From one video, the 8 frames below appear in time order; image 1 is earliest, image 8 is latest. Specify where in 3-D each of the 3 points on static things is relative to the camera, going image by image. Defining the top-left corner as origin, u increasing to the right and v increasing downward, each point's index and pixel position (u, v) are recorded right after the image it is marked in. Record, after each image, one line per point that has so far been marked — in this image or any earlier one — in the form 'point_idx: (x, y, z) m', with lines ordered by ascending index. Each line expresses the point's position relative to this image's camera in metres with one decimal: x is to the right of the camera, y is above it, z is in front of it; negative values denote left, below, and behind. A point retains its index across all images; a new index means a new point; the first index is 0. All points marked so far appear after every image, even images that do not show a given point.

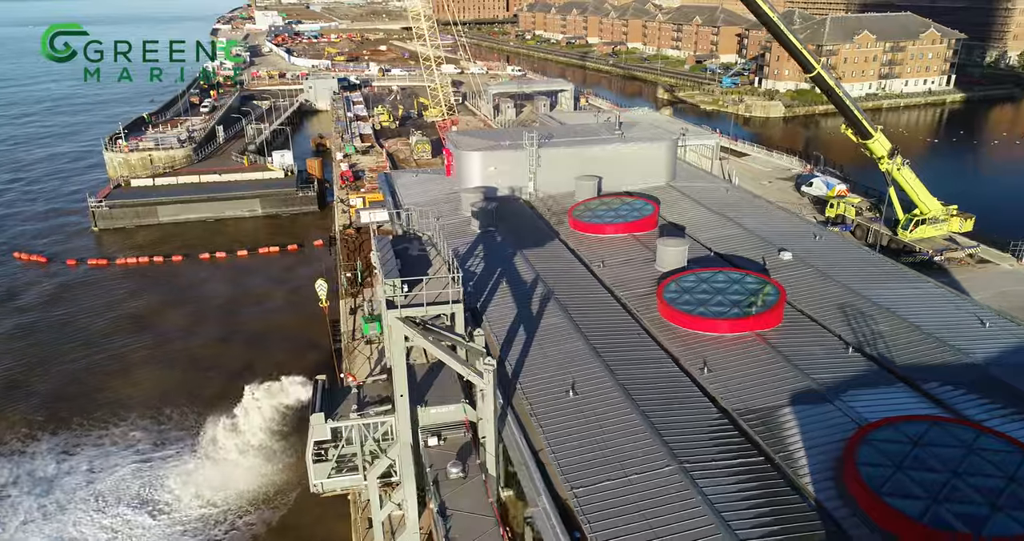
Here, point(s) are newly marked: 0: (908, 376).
0: (+9.0, -2.4, +16.3) m
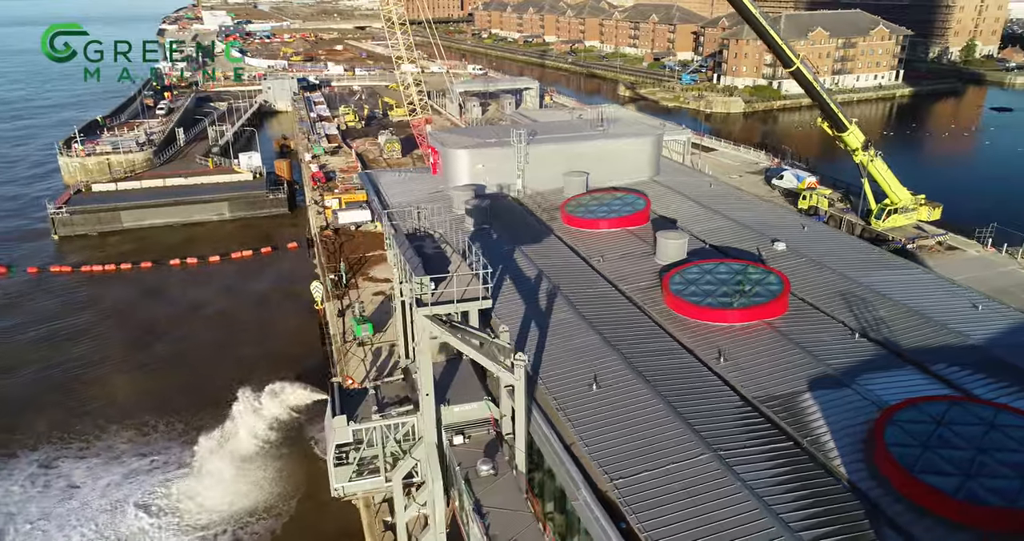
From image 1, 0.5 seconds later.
0: (+9.5, -2.1, +16.8) m
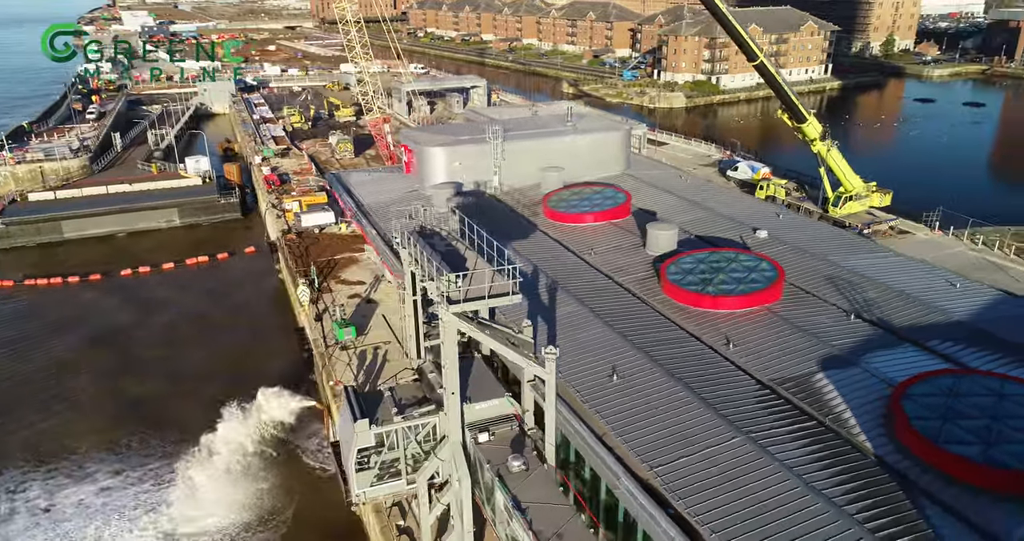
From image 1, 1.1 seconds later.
0: (+9.8, -1.6, +17.6) m
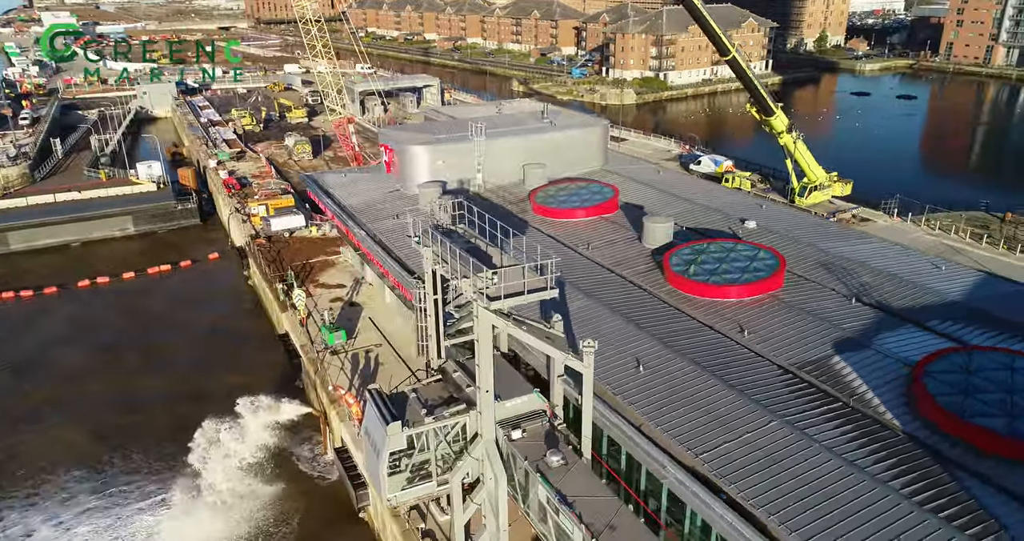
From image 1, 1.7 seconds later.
0: (+10.2, -1.2, +18.3) m
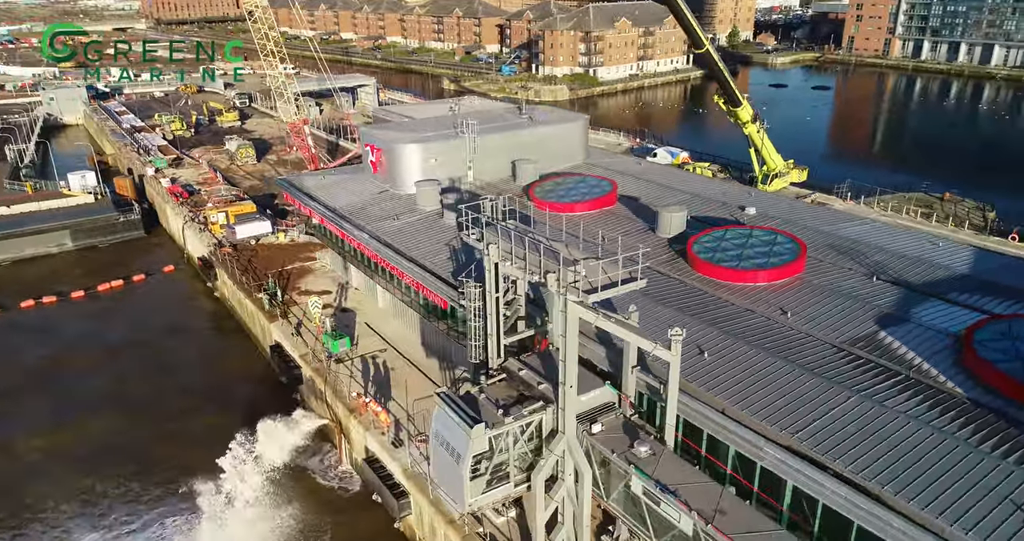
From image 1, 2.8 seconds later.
0: (+11.4, -0.6, +19.4) m
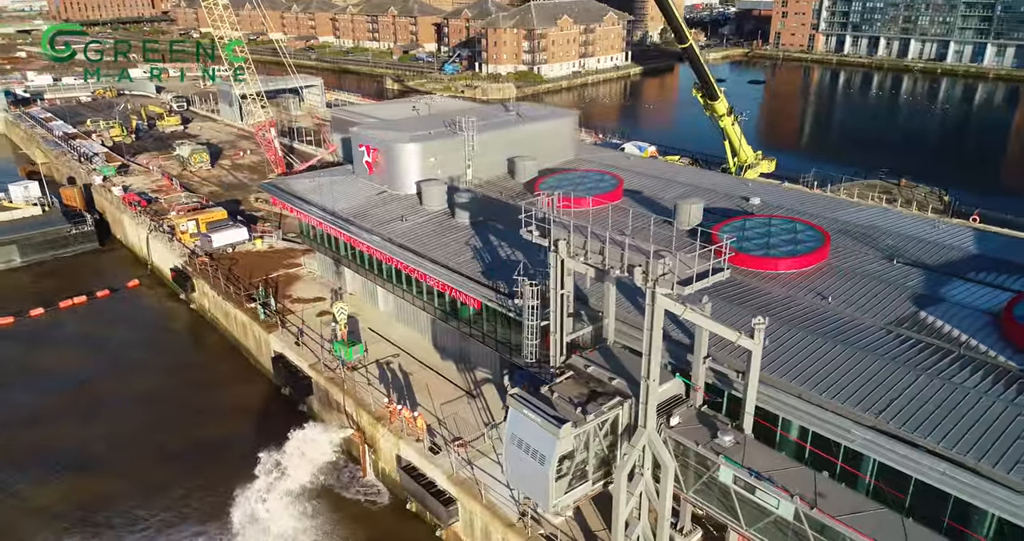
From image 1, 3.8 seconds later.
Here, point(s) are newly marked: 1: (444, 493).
0: (+12.4, 0.0, +20.2) m
1: (-1.9, -6.1, +19.7) m
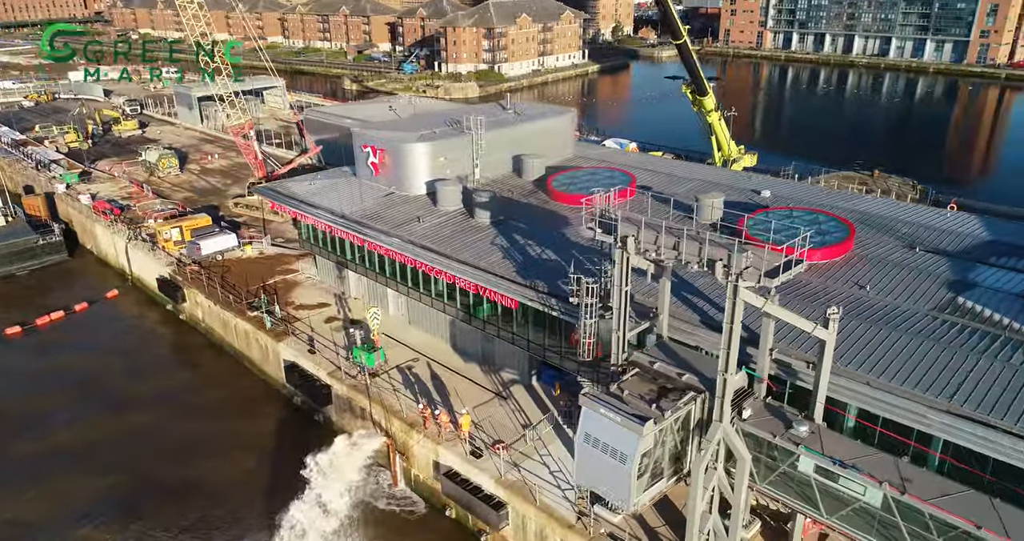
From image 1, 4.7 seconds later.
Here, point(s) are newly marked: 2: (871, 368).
0: (+13.5, +0.4, +20.9) m
1: (-0.6, -6.1, +19.4) m
2: (+7.6, -2.1, +15.3) m
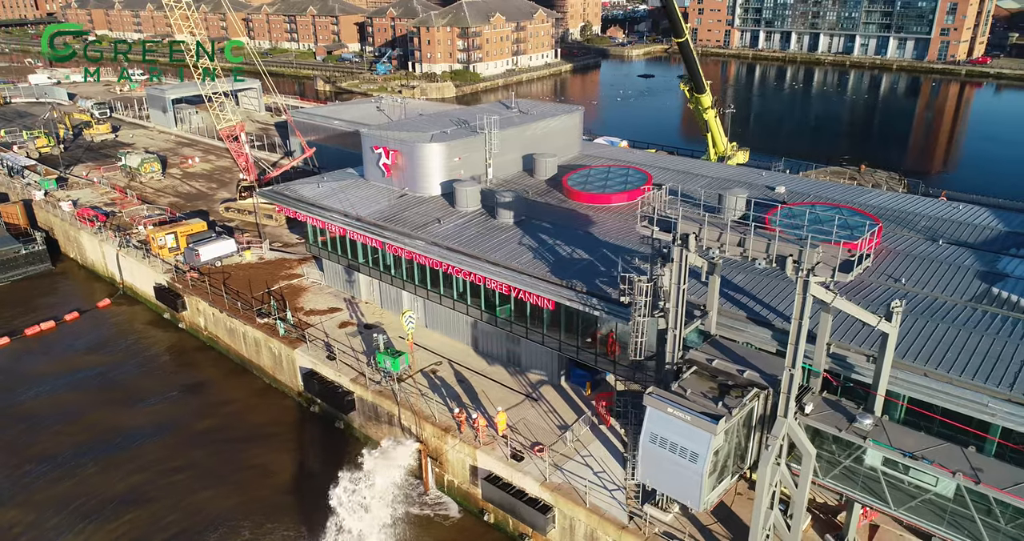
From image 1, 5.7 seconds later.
0: (+14.4, +0.6, +21.3) m
1: (+0.6, -6.1, +19.2) m
2: (+8.9, -1.9, +15.5) m
